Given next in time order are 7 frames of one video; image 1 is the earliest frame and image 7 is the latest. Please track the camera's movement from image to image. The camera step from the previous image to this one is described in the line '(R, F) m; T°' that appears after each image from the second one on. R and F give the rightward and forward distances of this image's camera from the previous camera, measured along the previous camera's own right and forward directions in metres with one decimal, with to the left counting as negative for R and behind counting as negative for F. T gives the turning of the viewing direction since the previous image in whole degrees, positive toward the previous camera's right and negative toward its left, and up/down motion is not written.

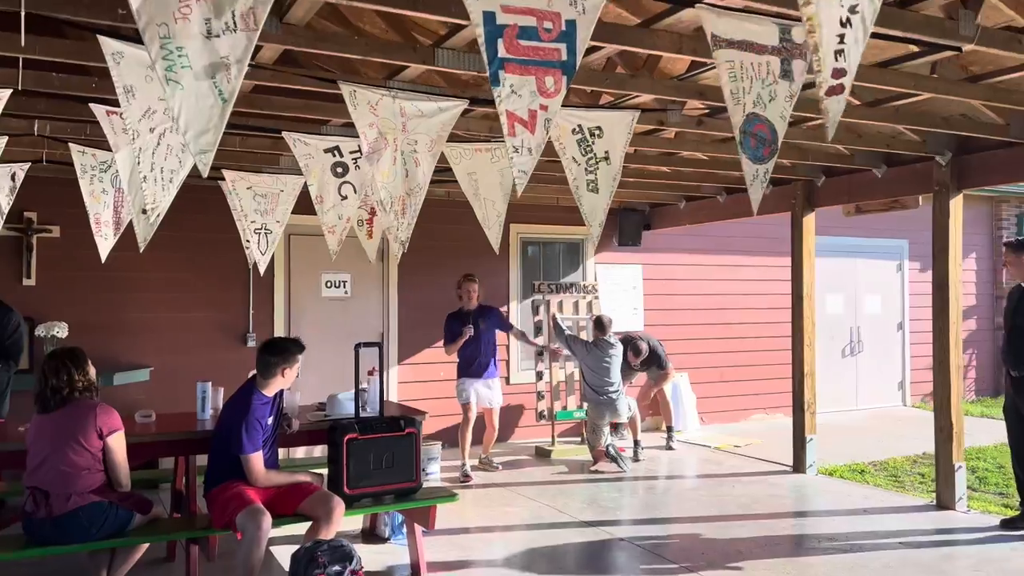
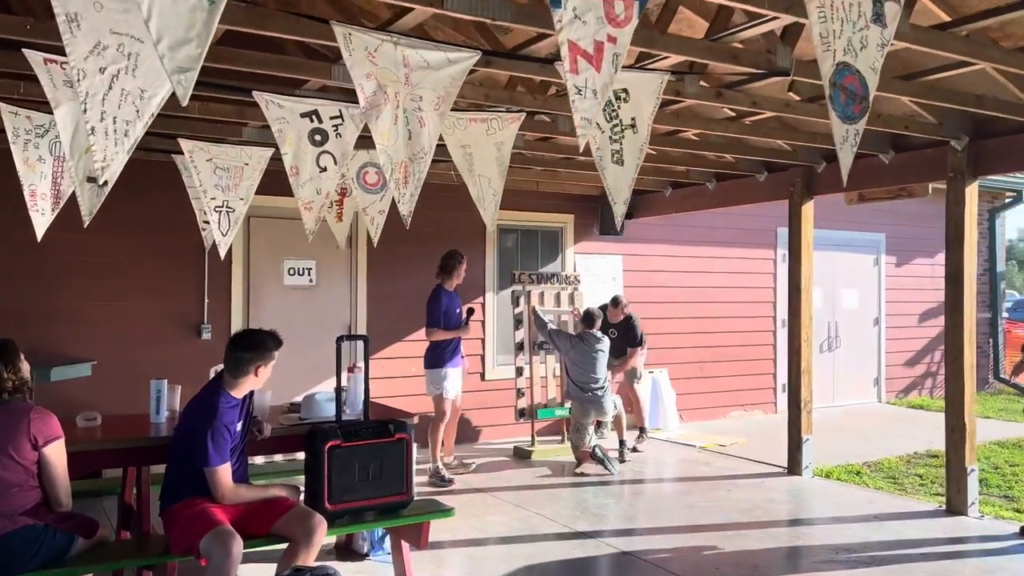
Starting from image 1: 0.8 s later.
(-0.2, +0.5) m; +3°
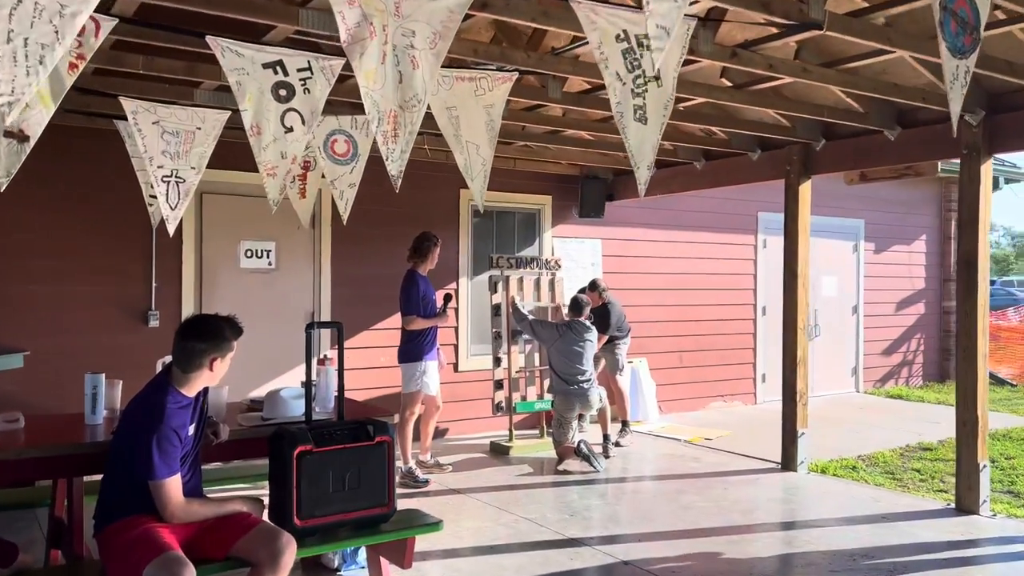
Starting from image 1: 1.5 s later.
(-0.1, +0.5) m; +3°
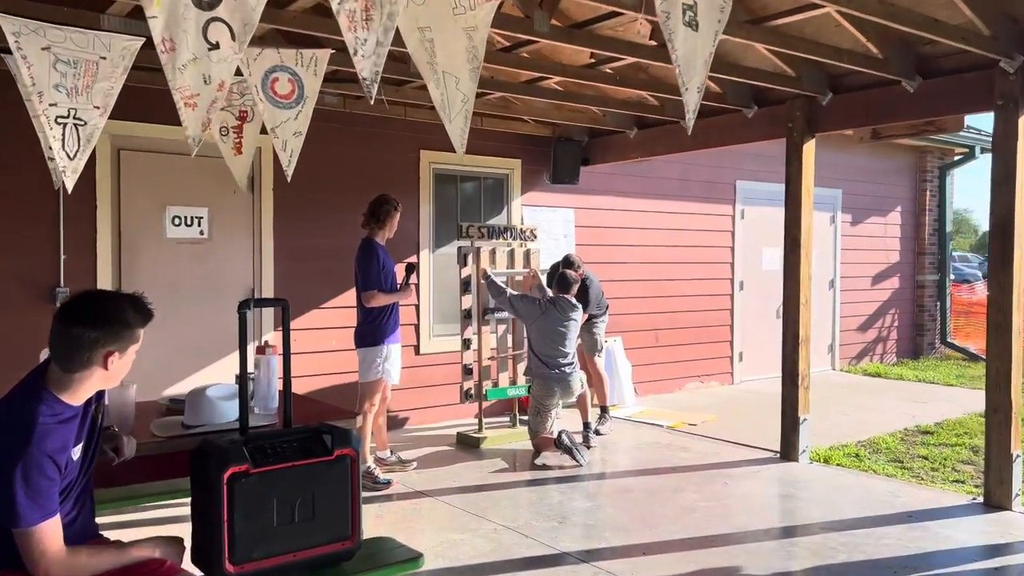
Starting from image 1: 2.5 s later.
(-0.1, +0.7) m; +4°
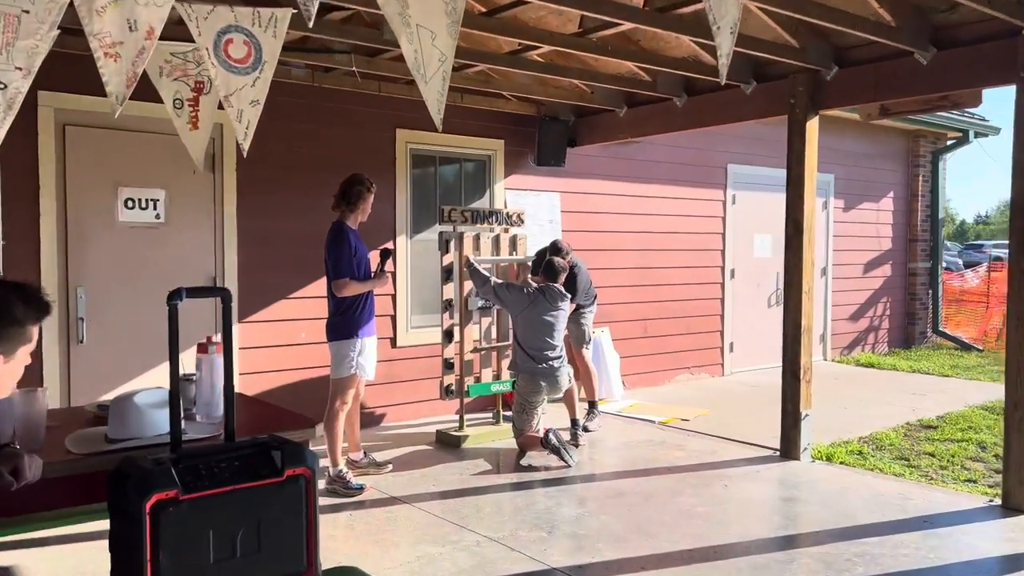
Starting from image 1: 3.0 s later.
(0.0, +0.4) m; +1°
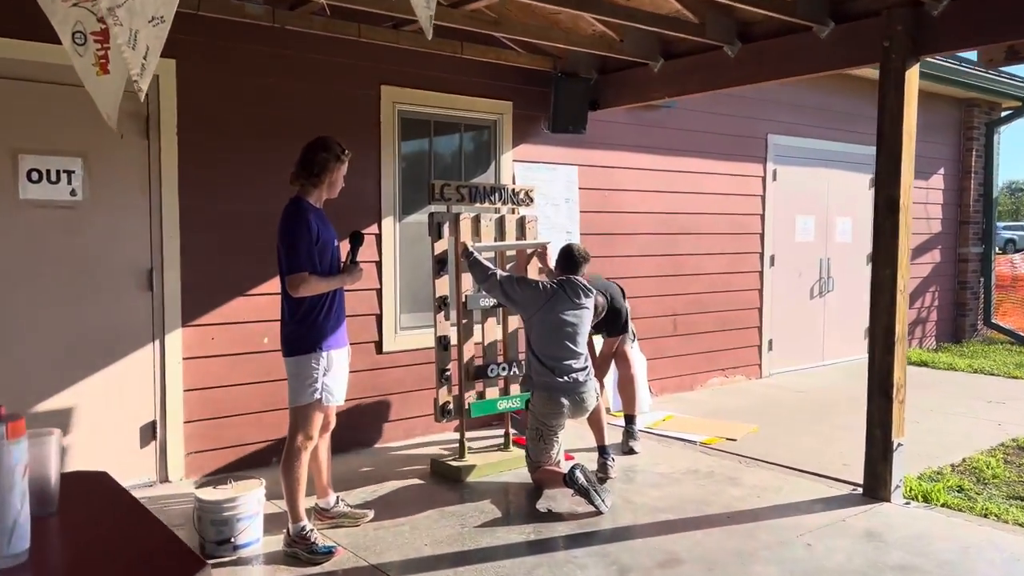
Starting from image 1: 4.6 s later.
(-0.1, +1.1) m; 0°
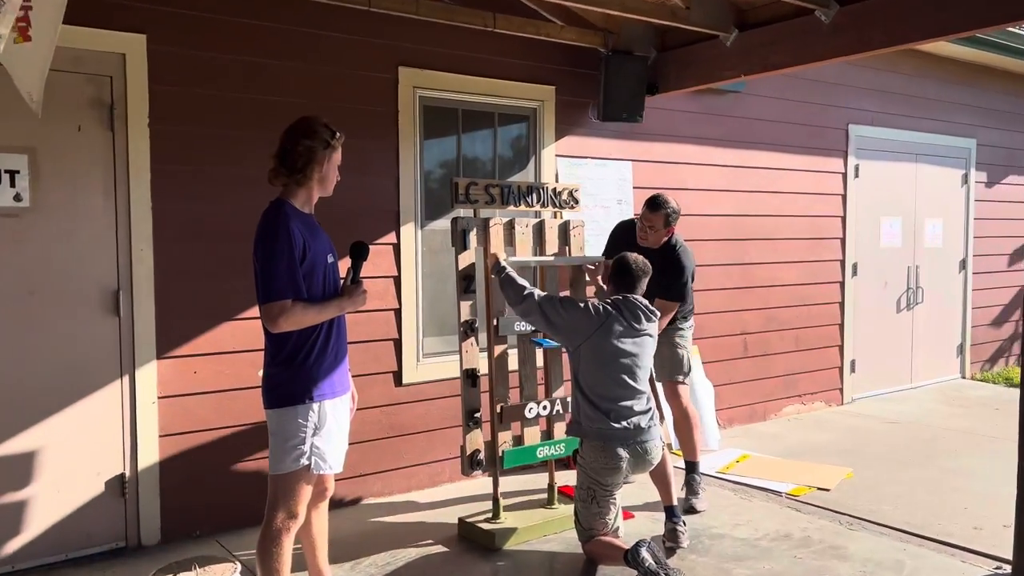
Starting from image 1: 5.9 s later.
(0.0, +0.8) m; -3°
